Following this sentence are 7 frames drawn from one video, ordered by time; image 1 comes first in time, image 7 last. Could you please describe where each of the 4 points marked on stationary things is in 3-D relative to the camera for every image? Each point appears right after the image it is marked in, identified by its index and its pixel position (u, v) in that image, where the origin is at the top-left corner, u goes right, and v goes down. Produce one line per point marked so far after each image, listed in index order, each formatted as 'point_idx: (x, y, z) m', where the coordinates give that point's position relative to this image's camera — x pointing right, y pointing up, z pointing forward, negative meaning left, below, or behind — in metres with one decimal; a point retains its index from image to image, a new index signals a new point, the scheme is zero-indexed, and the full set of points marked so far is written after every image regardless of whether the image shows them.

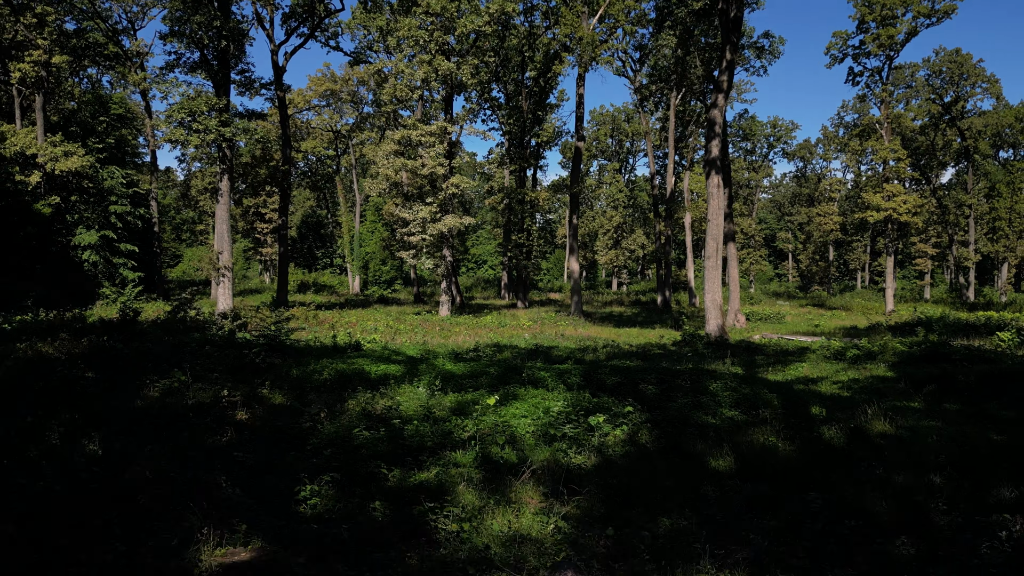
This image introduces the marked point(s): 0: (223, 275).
0: (-5.9, +0.3, +14.7) m
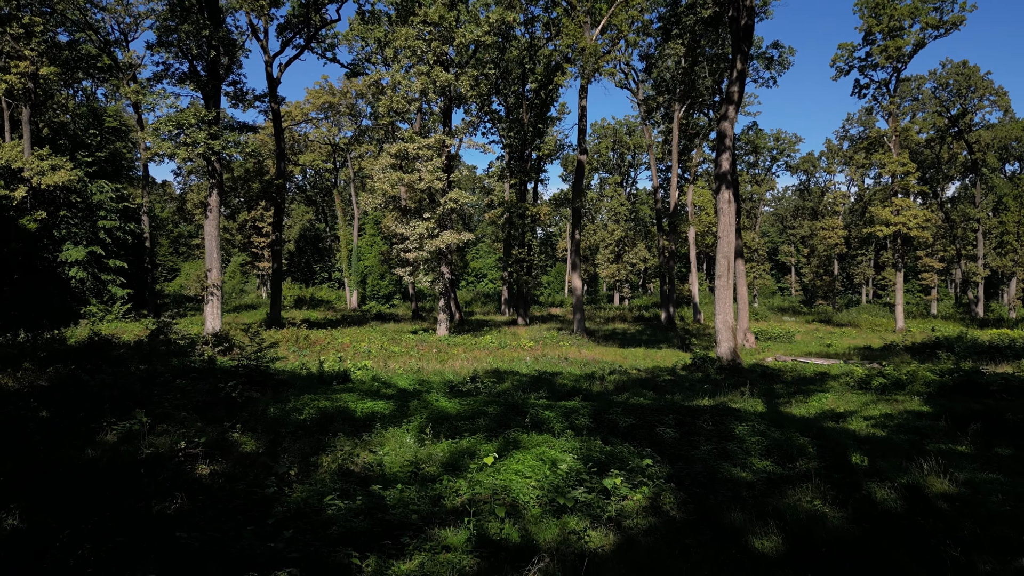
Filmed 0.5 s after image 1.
0: (-5.9, -0.1, +14.1) m
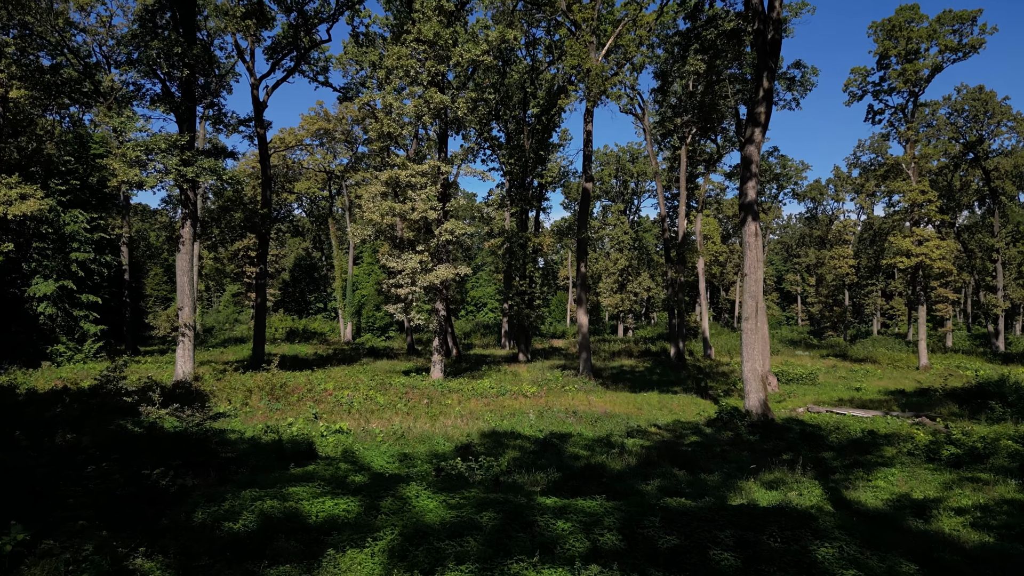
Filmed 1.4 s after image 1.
0: (-5.8, -0.8, +12.9) m
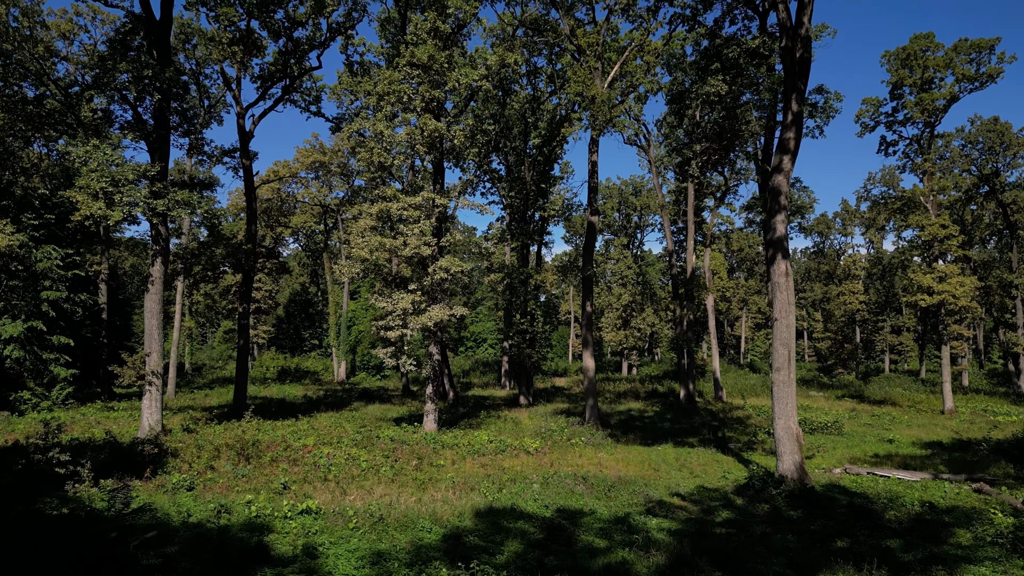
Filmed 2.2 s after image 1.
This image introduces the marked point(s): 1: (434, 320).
0: (-5.8, -1.5, +11.7) m
1: (-1.4, -0.6, +13.3) m
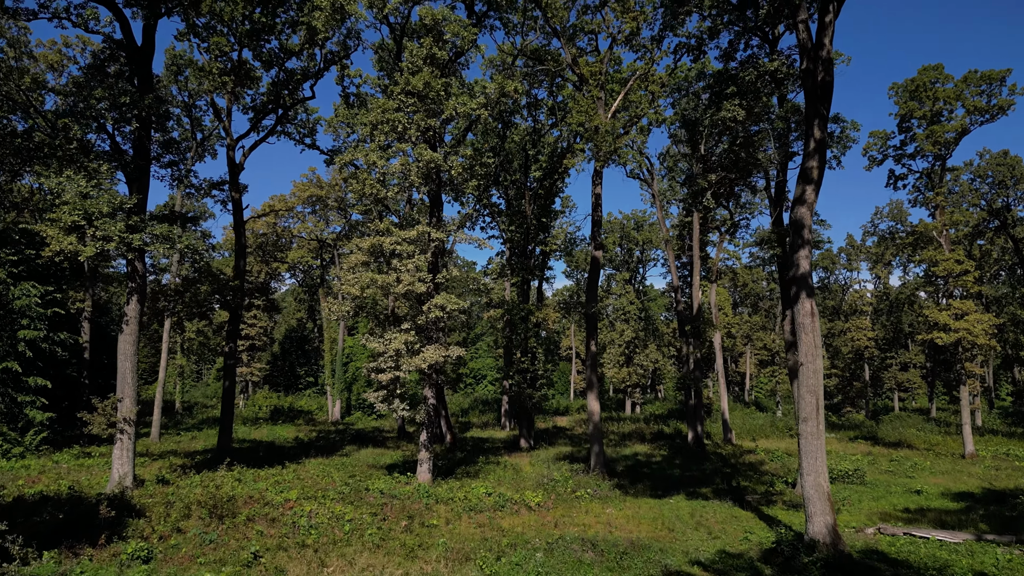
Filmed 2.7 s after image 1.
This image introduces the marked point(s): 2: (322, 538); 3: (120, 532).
0: (-5.8, -2.1, +10.8) m
1: (-1.4, -1.3, +12.5) m
2: (-2.0, -2.6, +7.7) m
3: (-4.1, -2.5, +7.6) m
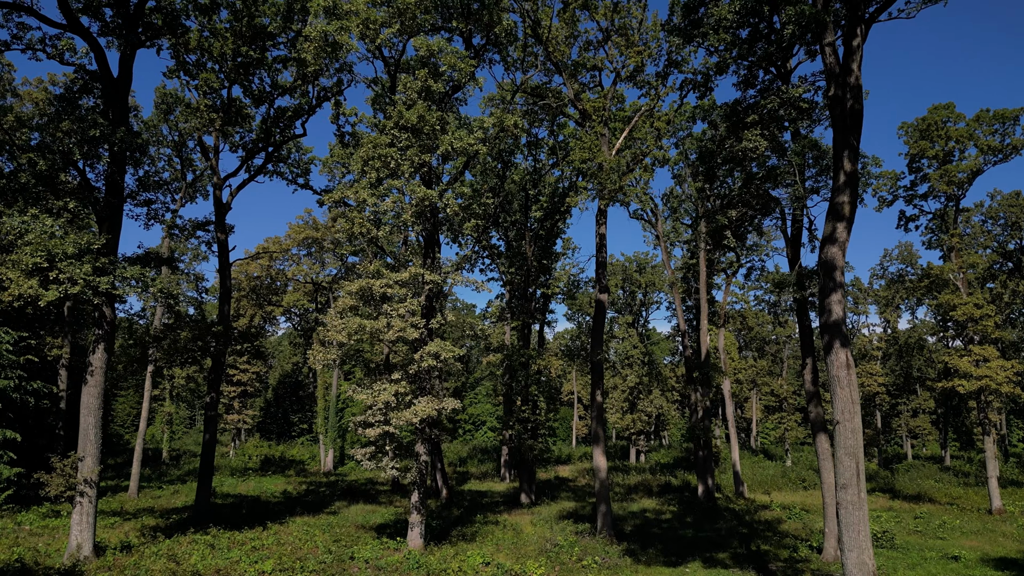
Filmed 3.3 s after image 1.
0: (-5.8, -2.8, +9.8) m
1: (-1.4, -2.0, +11.5) m
2: (-2.0, -3.1, +6.7) m
3: (-4.1, -3.0, +6.5) m
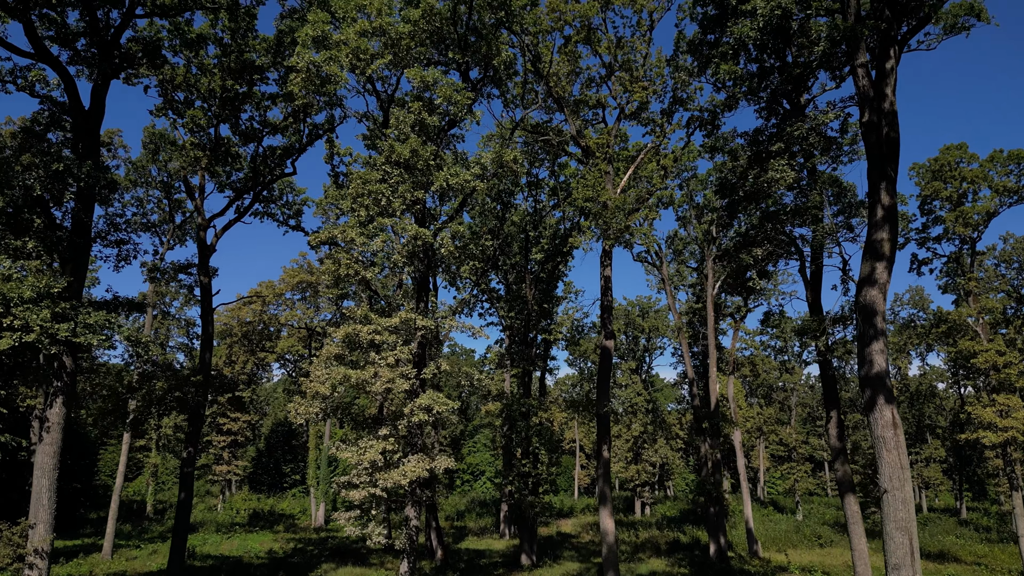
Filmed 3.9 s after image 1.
0: (-5.9, -3.3, +8.8) m
1: (-1.4, -2.7, +10.5) m
2: (-2.0, -3.5, +5.7) m
3: (-4.1, -3.3, +5.5) m
